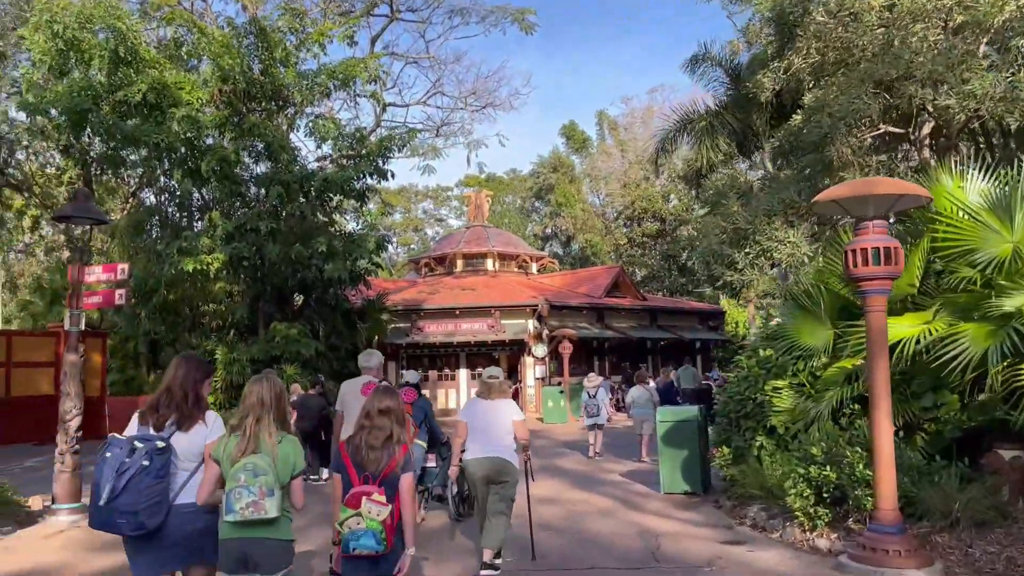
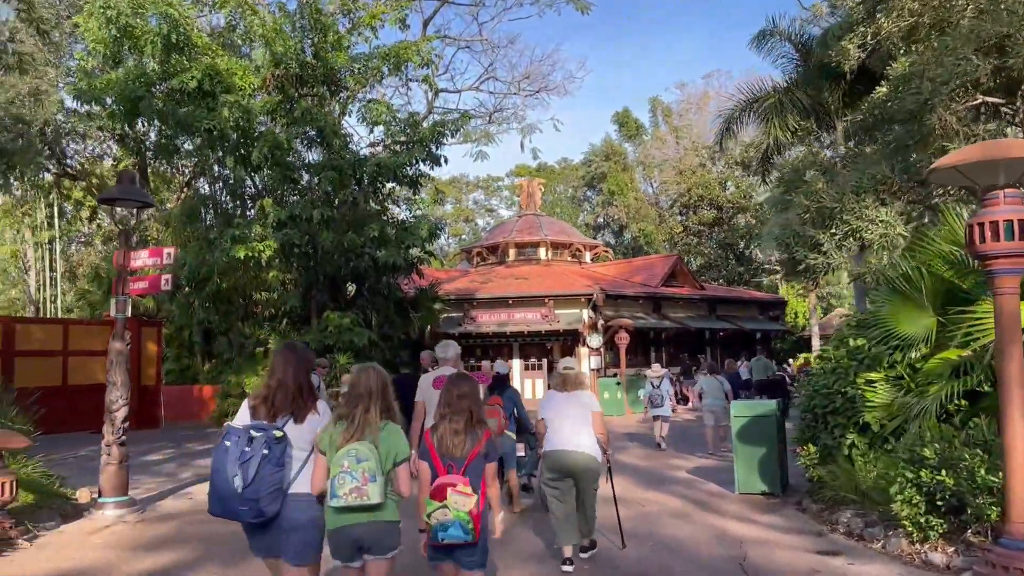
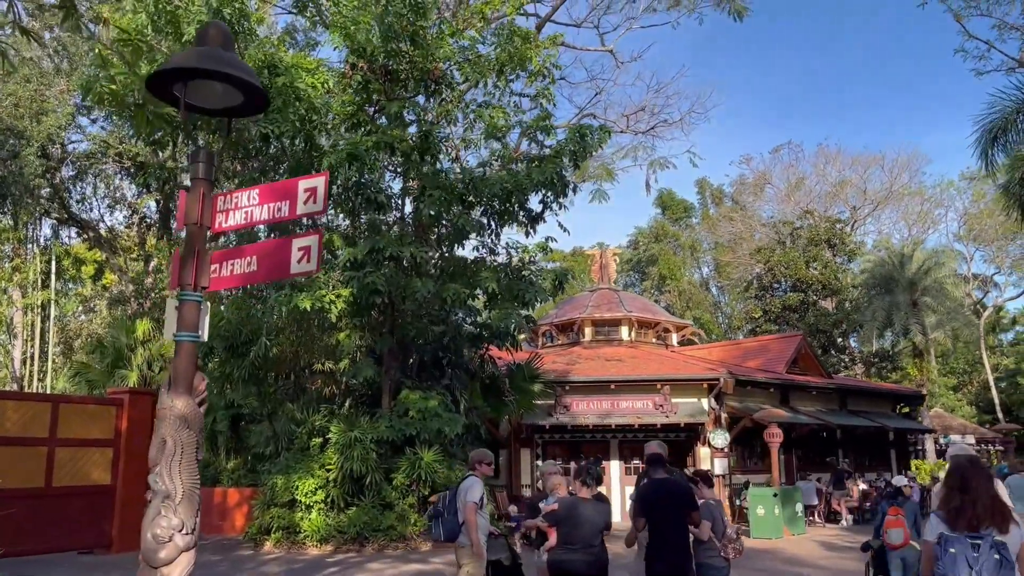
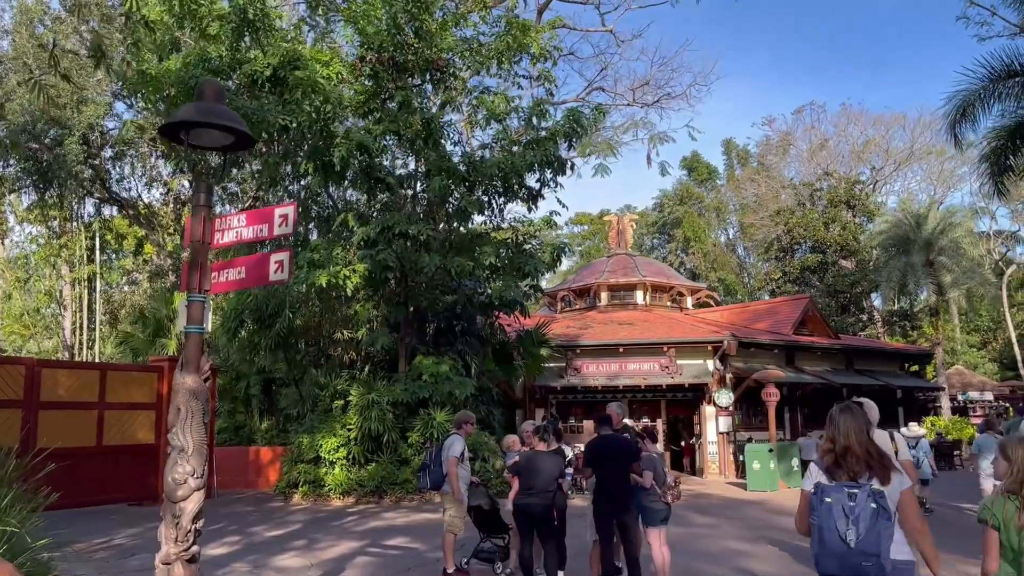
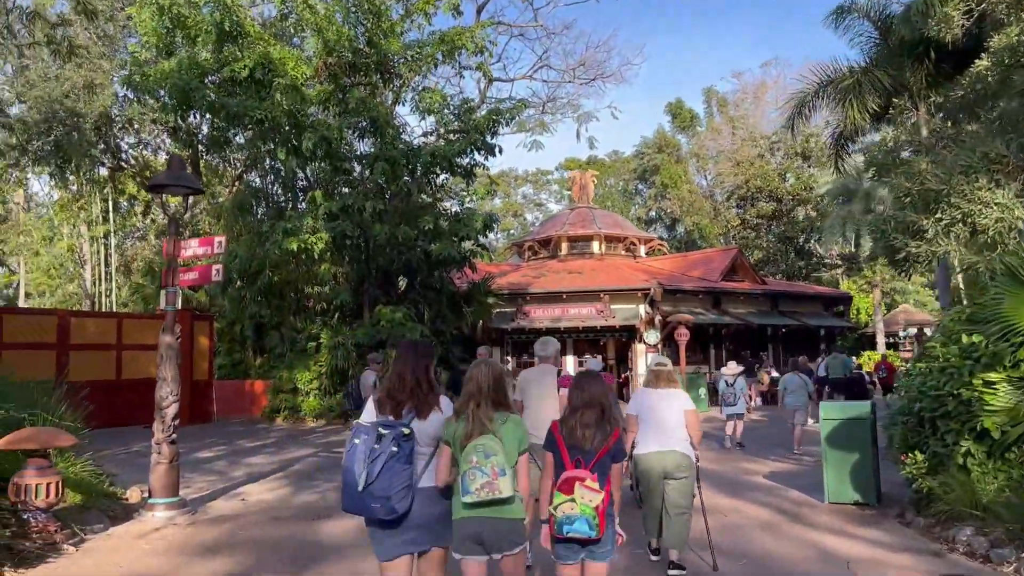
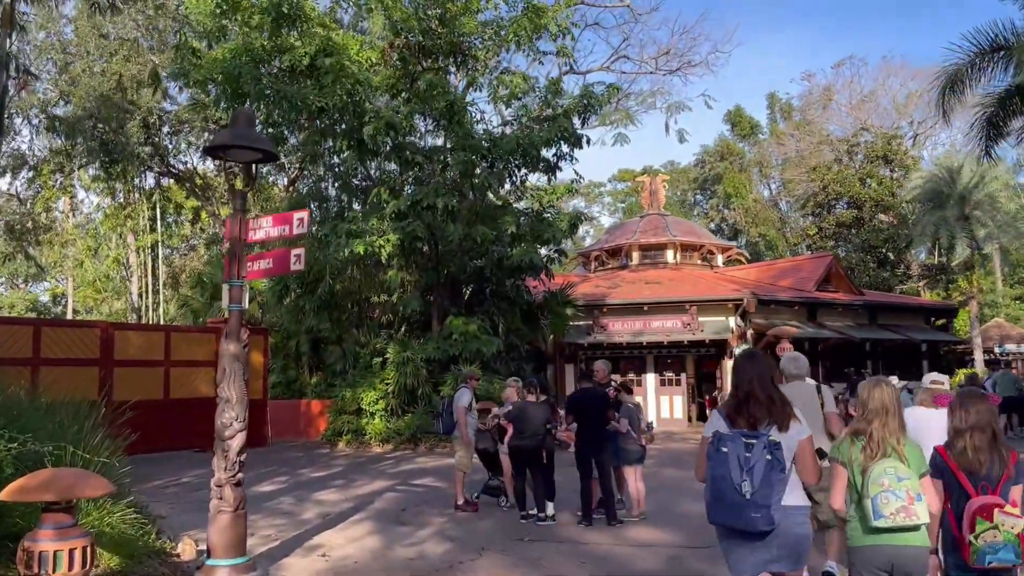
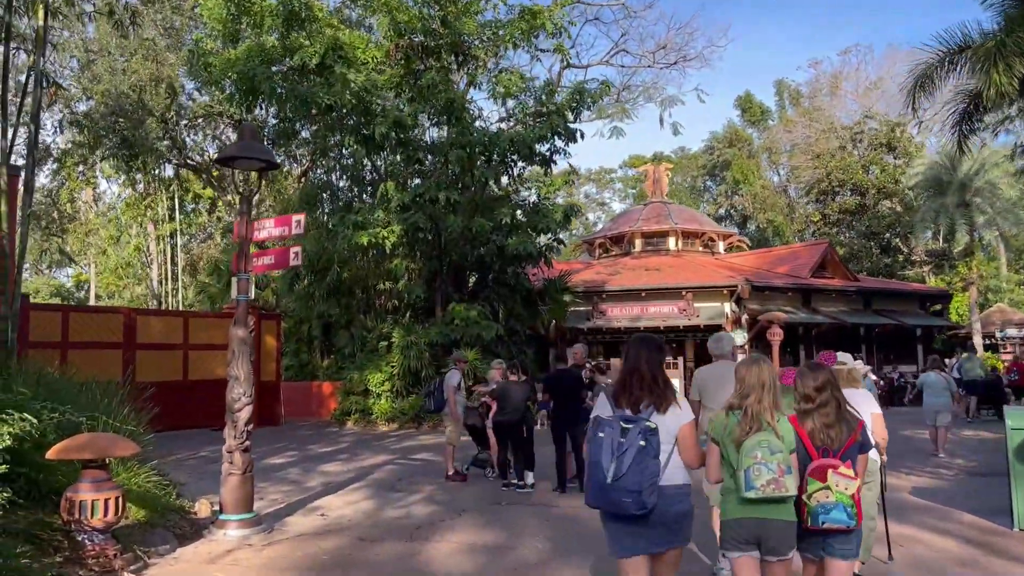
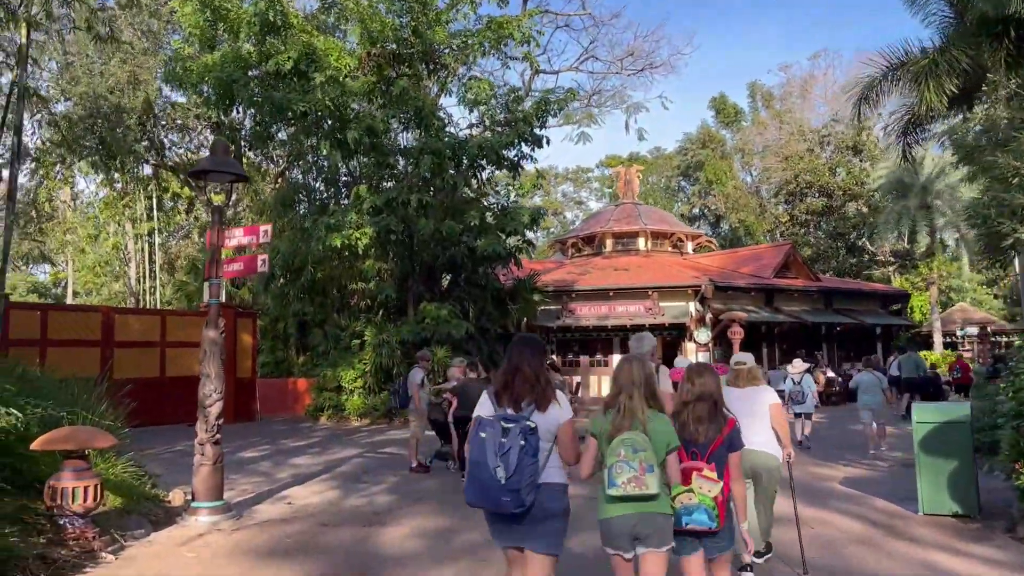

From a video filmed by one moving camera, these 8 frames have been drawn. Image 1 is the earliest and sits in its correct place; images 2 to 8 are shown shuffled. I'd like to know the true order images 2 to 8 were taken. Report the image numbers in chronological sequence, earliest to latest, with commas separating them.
2, 5, 8, 7, 6, 4, 3
